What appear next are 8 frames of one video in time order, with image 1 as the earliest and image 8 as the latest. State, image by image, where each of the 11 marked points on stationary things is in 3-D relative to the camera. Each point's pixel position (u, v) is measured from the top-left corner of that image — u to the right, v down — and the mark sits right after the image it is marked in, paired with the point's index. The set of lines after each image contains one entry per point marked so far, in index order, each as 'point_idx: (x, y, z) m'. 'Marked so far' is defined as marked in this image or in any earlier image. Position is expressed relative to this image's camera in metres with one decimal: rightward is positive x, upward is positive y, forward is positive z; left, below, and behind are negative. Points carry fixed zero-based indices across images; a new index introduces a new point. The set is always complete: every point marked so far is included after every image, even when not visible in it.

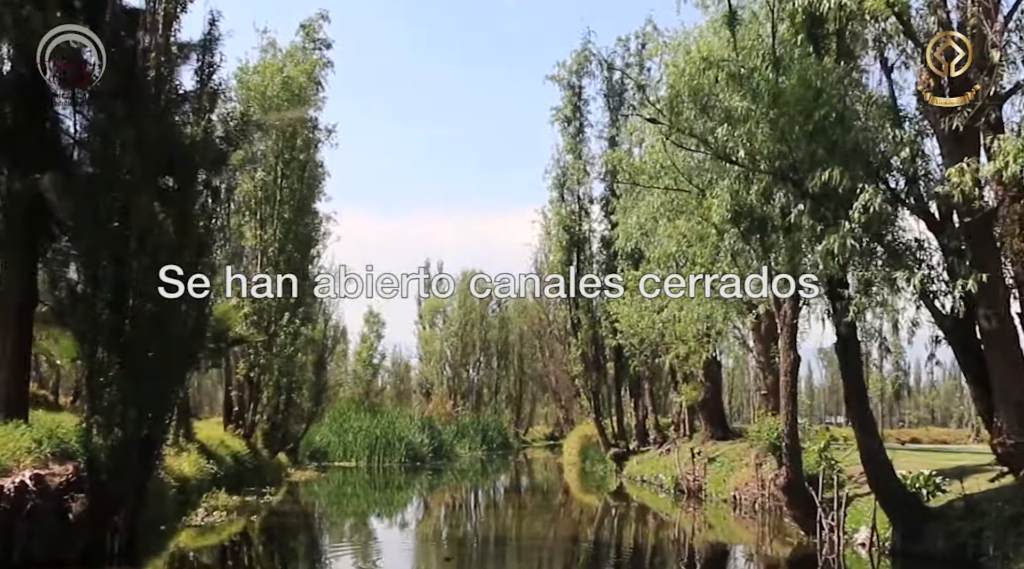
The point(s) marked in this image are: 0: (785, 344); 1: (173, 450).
0: (+3.8, -0.8, +15.4) m
1: (-6.2, -3.0, +20.0) m
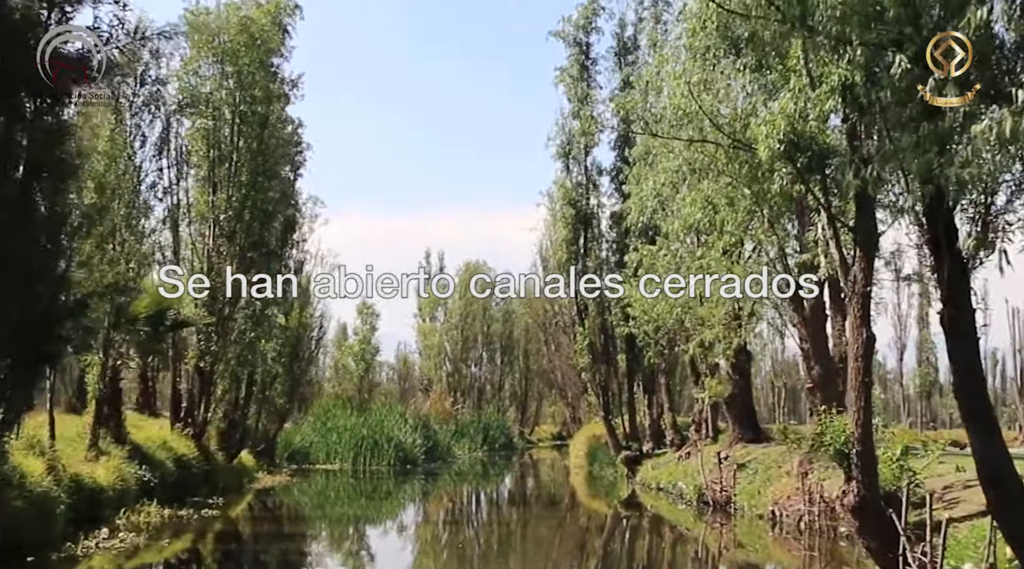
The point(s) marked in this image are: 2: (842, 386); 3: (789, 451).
0: (+3.7, -0.4, +11.7) m
1: (-6.4, -2.5, +16.4) m
2: (+5.4, -1.7, +18.0) m
3: (+4.9, -3.0, +19.4) m
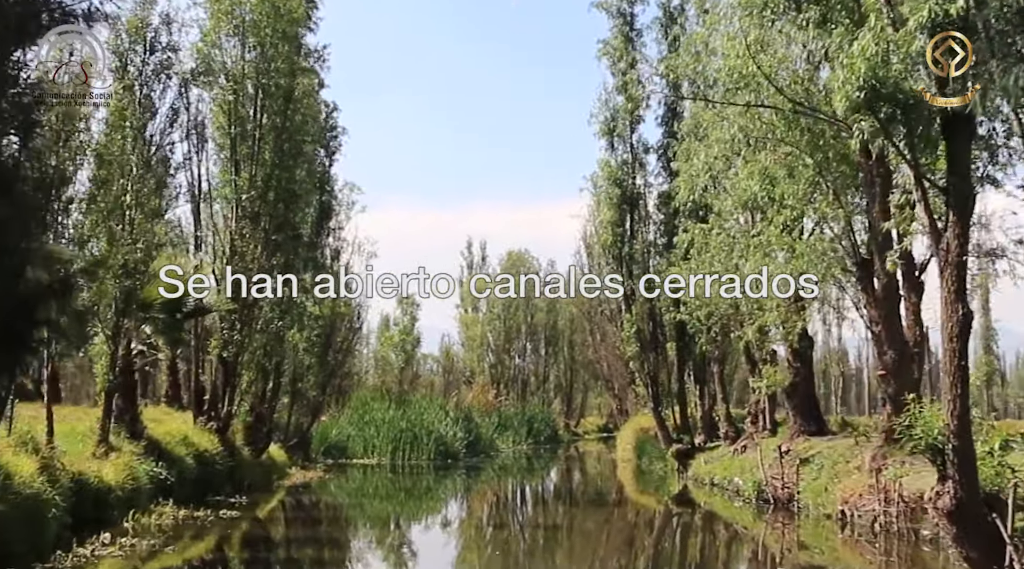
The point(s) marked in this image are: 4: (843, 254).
0: (+4.0, -0.1, +10.1) m
1: (-5.8, -2.3, +15.2) m
2: (+6.1, -1.3, +16.3) m
3: (+5.6, -2.6, +17.7) m
4: (+5.4, +0.5, +17.8) m
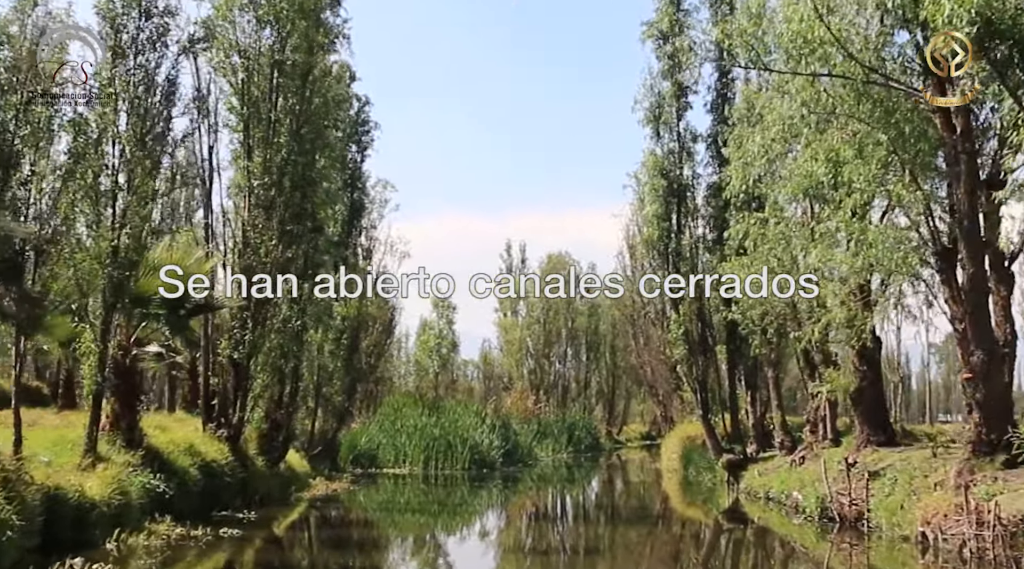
0: (+4.2, +0.1, +8.1) m
1: (-5.4, -2.2, +13.6) m
2: (+6.5, -1.2, +14.3) m
3: (+6.1, -2.5, +15.7) m
4: (+5.9, +0.6, +15.8) m
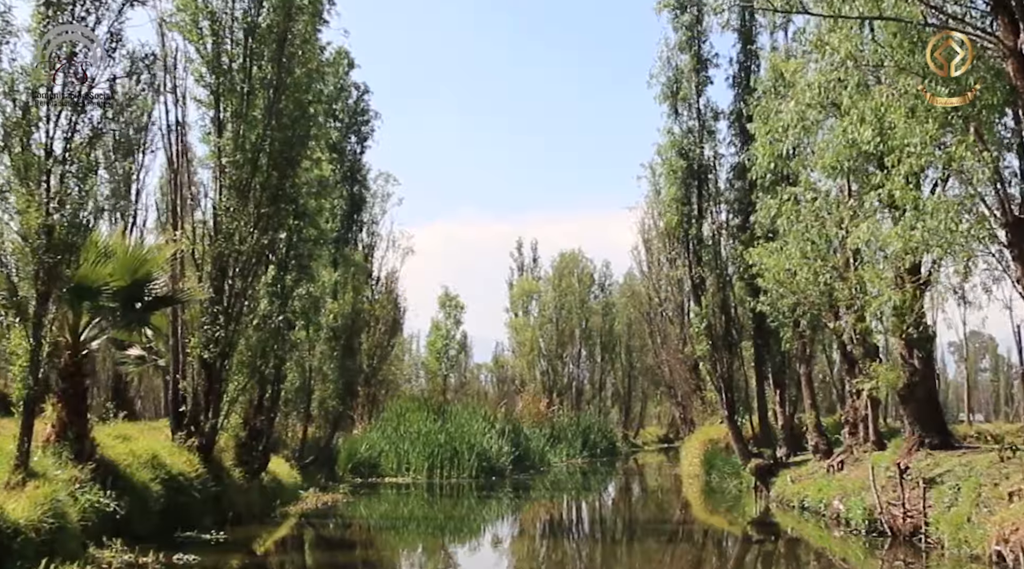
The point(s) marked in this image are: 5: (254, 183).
0: (+4.2, +0.4, +6.1) m
1: (-5.3, -2.1, +11.7) m
2: (+6.5, -0.9, +12.2) m
3: (+6.2, -2.2, +13.6) m
4: (+5.9, +0.9, +13.7) m
5: (-4.0, +1.6, +16.9) m
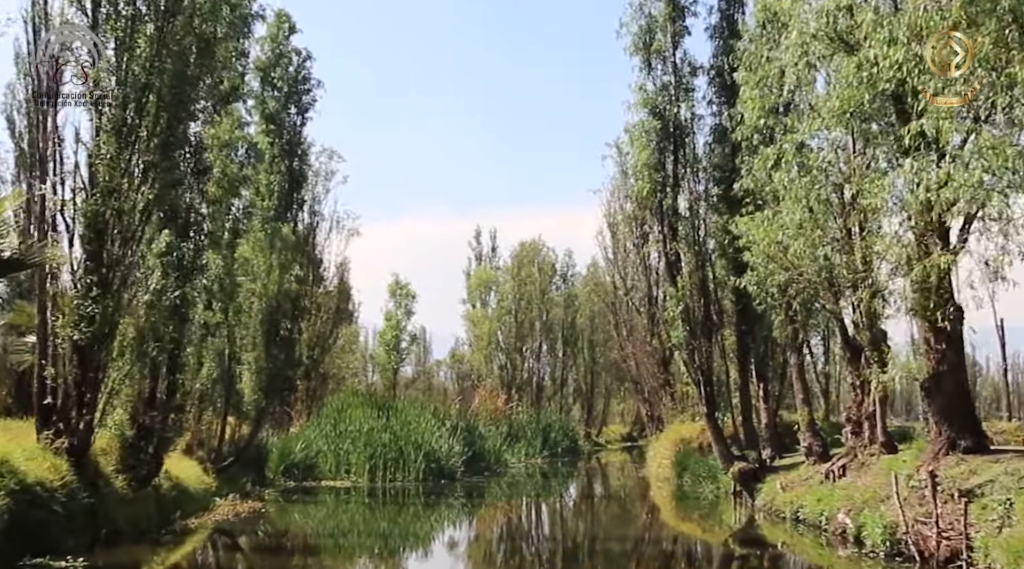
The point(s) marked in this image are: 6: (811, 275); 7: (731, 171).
0: (+3.8, +0.7, +3.3) m
1: (-5.9, -1.6, +8.5) m
2: (+6.0, -0.6, +9.5) m
3: (+5.6, -1.9, +10.9) m
4: (+5.3, +1.3, +11.0) m
5: (-4.7, +2.0, +13.8) m
6: (+4.6, +0.1, +16.6) m
7: (+4.0, +2.1, +20.1) m
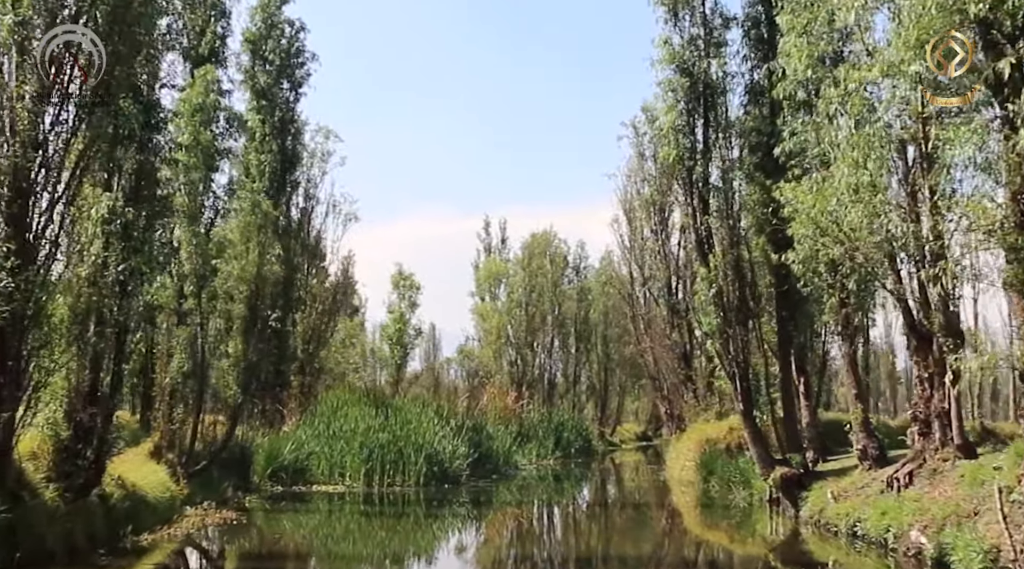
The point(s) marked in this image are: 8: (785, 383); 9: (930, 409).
0: (+3.8, +1.0, +0.8) m
1: (-5.8, -1.3, +6.2) m
2: (+6.0, -0.2, +7.0) m
3: (+5.6, -1.5, +8.4) m
4: (+5.4, +1.6, +8.5) m
5: (-4.6, +2.3, +11.5) m
6: (+4.7, +0.4, +14.1) m
7: (+4.1, +2.4, +17.7) m
8: (+4.6, -1.7, +18.6) m
9: (+5.5, -1.6, +14.3) m
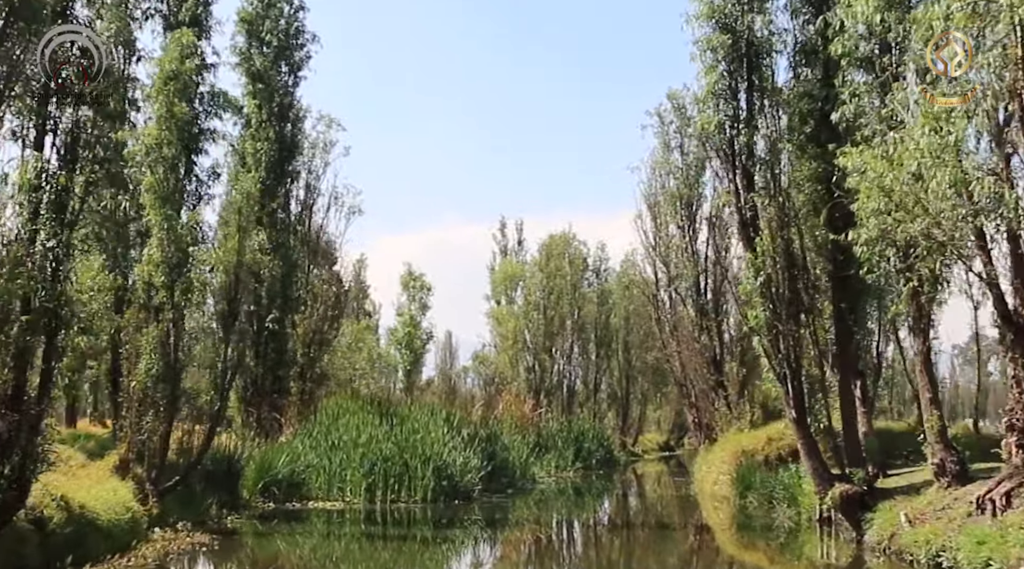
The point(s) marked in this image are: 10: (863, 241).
0: (+3.7, +1.3, -1.5) m
1: (-5.8, -1.1, +4.0) m
2: (+6.1, 0.0, +4.6) m
3: (+5.7, -1.3, +6.0) m
4: (+5.4, +1.8, +6.2) m
5: (-4.5, +2.5, +9.3) m
6: (+4.8, +0.6, +11.8) m
7: (+4.4, +2.6, +15.3) m
8: (+4.9, -1.5, +16.2) m
9: (+5.6, -1.4, +11.9) m
10: (+4.3, +0.5, +13.2) m
